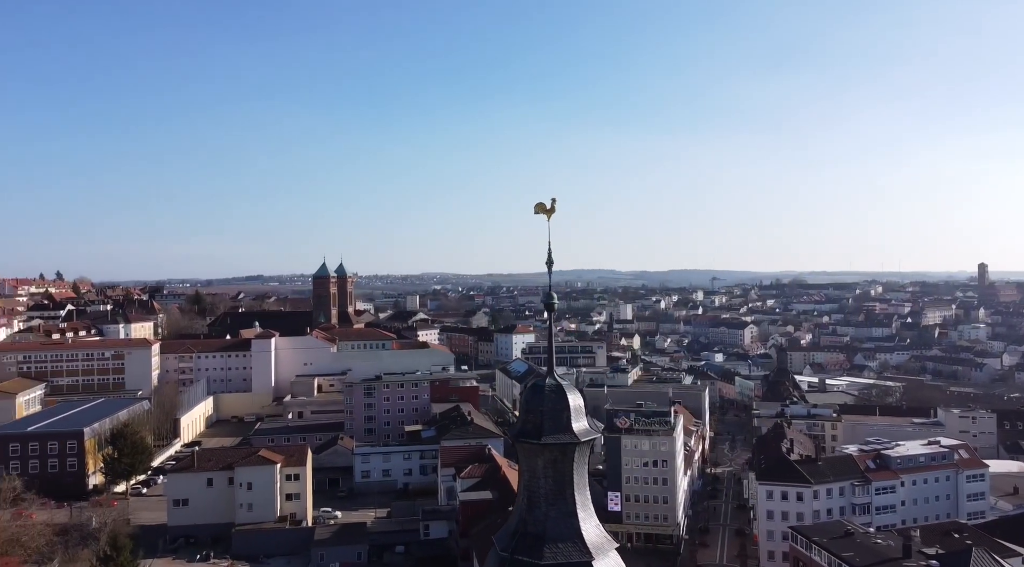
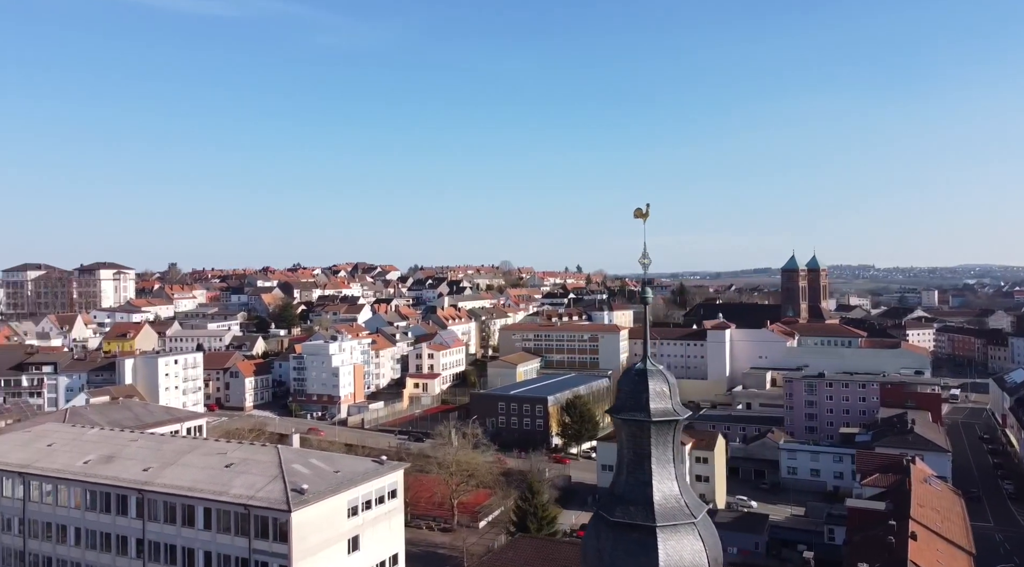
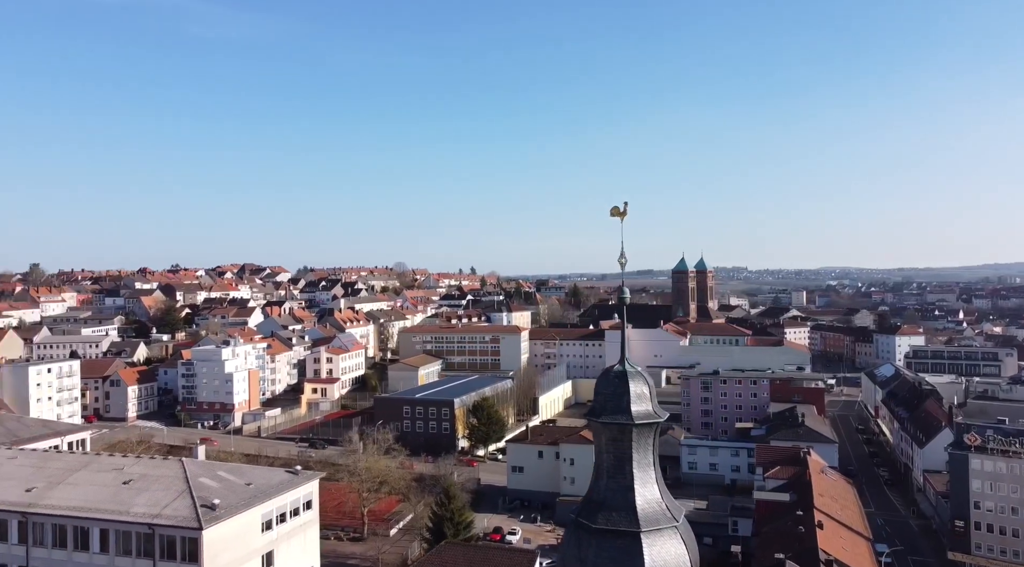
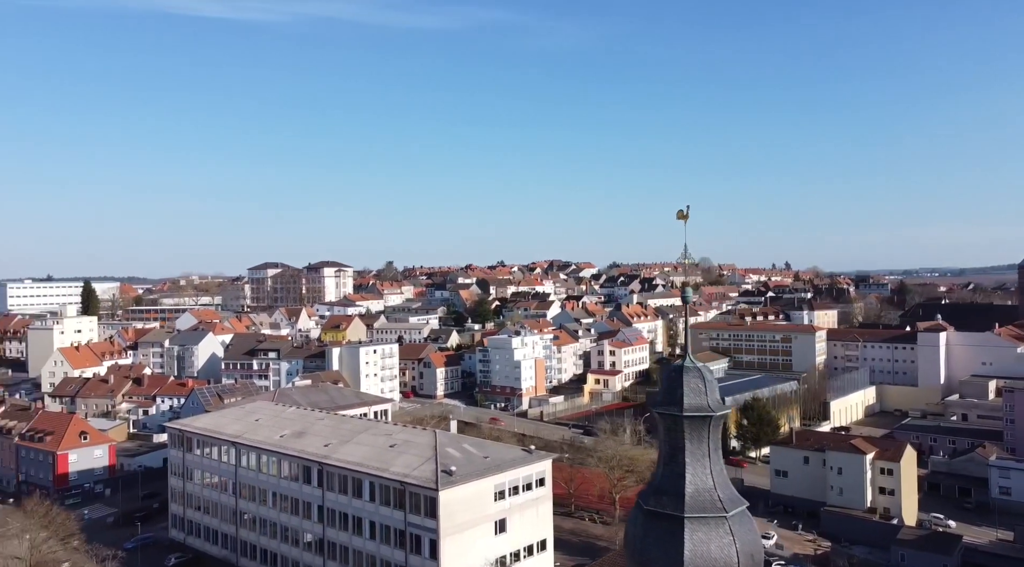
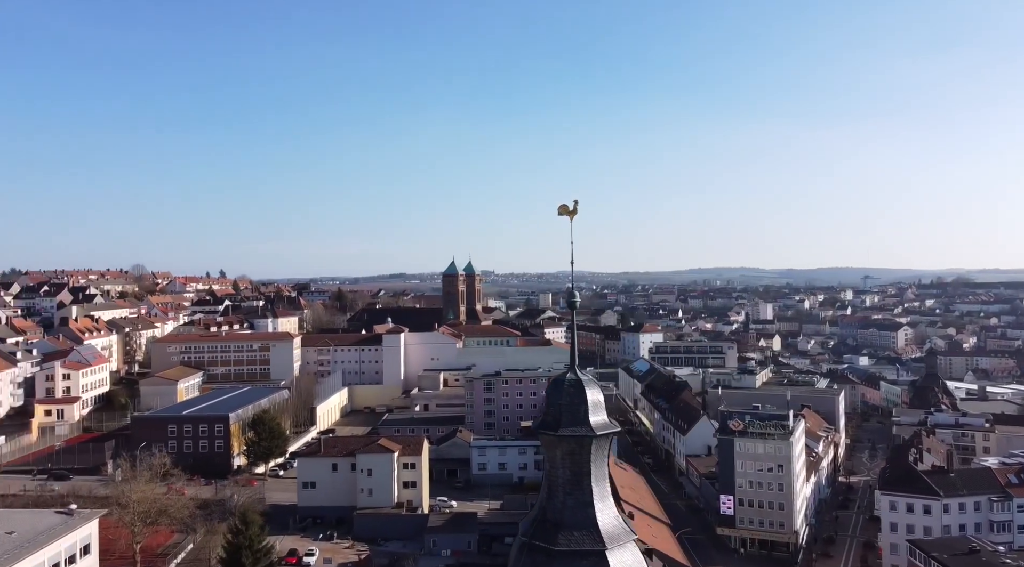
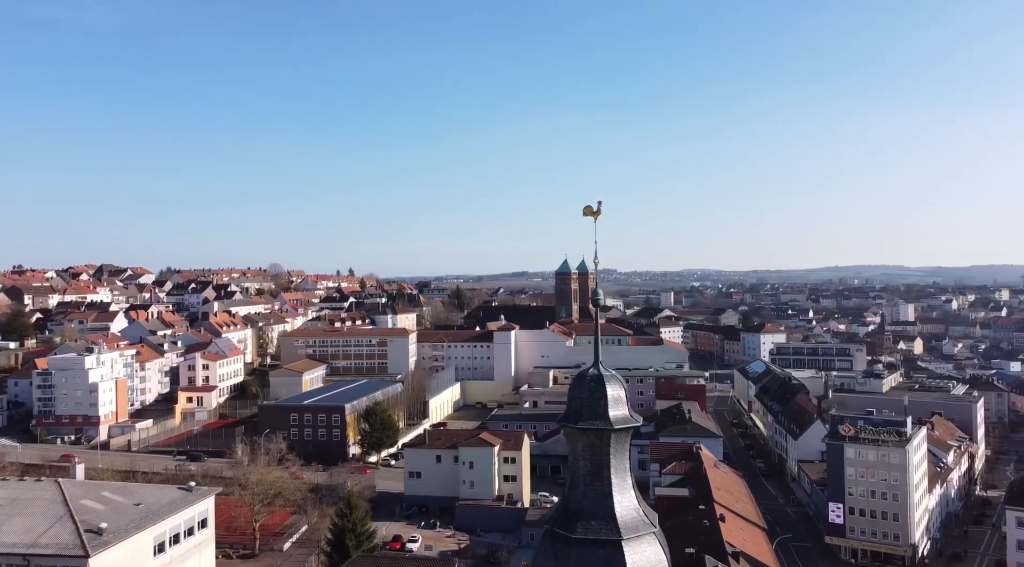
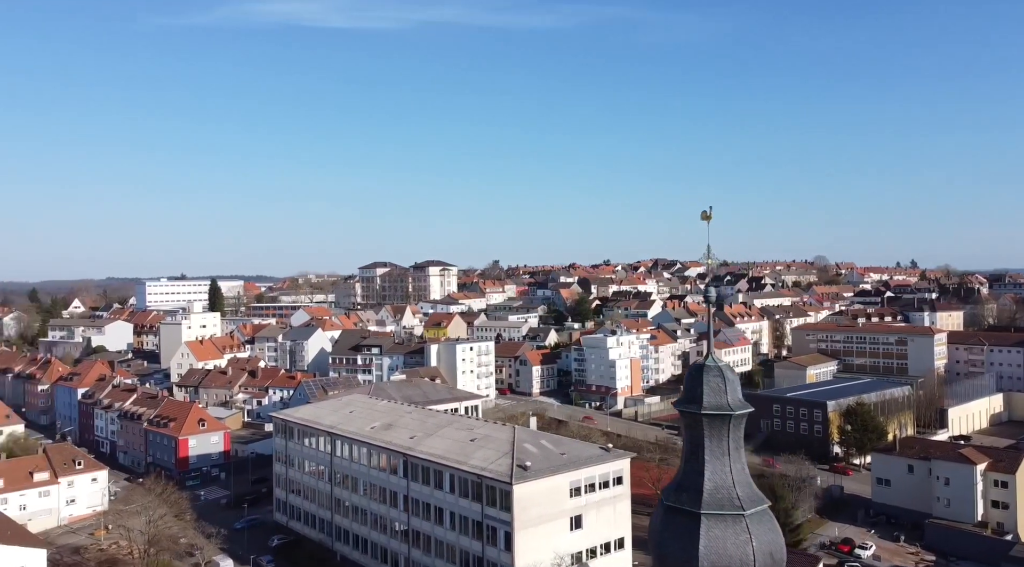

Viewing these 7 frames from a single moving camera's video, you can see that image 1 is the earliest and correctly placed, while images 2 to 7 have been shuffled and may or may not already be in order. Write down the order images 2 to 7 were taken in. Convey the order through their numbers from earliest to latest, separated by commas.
5, 6, 3, 2, 4, 7
